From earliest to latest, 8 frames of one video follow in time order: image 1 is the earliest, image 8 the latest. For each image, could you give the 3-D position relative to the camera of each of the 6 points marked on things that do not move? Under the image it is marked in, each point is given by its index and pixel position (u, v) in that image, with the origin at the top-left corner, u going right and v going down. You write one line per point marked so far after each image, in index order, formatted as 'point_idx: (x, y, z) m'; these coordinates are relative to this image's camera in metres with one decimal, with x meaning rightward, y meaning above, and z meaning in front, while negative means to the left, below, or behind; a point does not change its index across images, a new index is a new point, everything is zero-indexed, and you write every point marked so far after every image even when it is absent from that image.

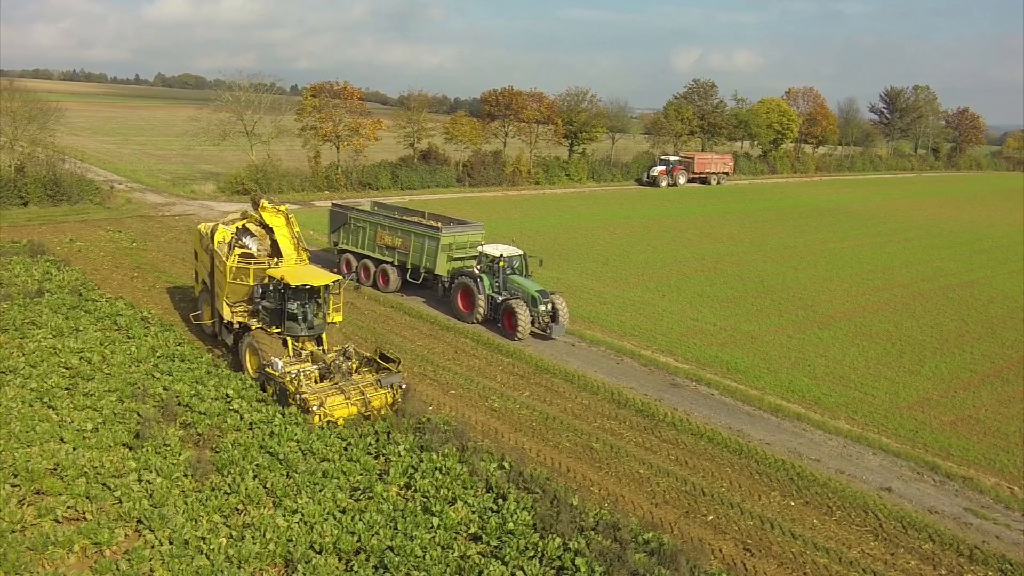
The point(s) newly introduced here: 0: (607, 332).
0: (+1.9, -0.9, +18.2) m
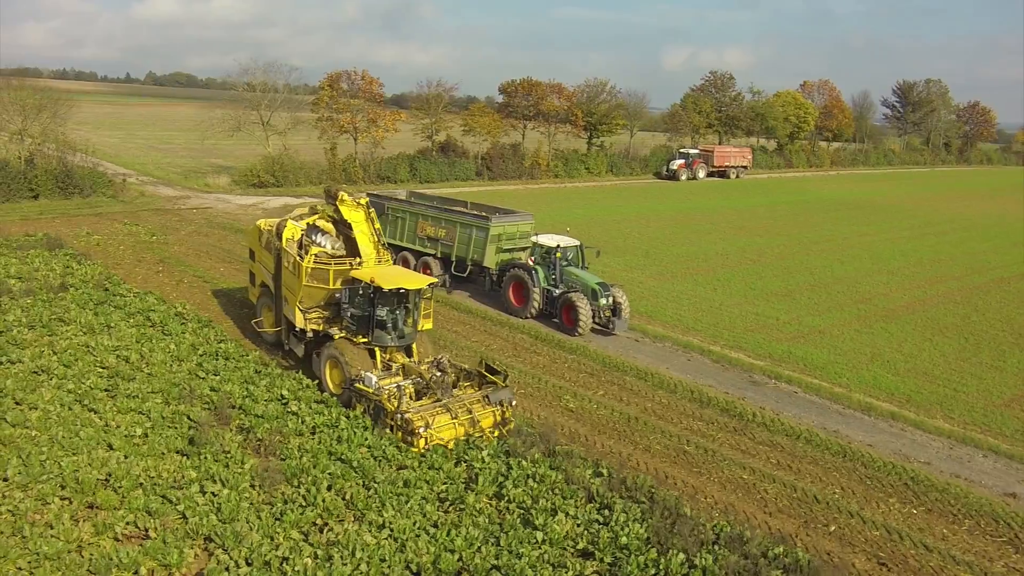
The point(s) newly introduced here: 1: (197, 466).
0: (+2.9, -0.7, +17.1) m
1: (-3.3, -1.9, +10.0) m
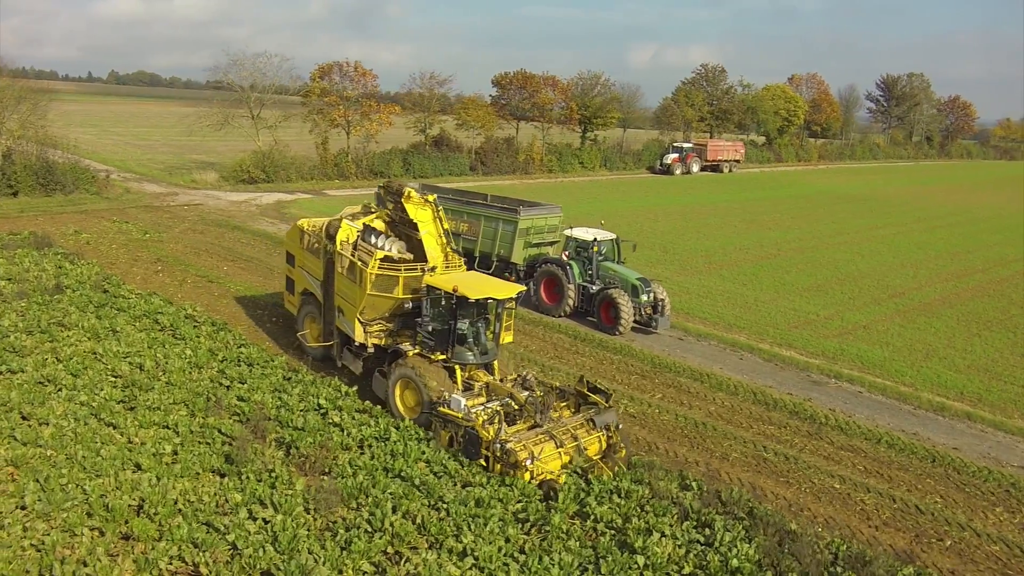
0: (+3.4, -0.6, +16.2) m
1: (-2.5, -1.9, +8.9) m
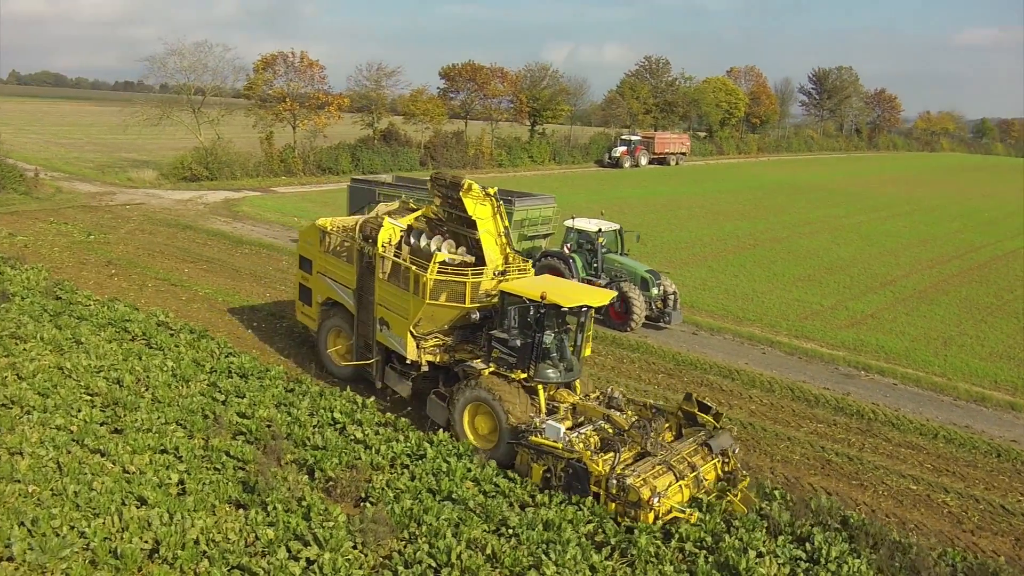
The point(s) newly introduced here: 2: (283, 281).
0: (+3.4, -0.5, +15.3) m
1: (-1.9, -1.9, +7.6) m
2: (-3.8, +0.1, +15.6) m
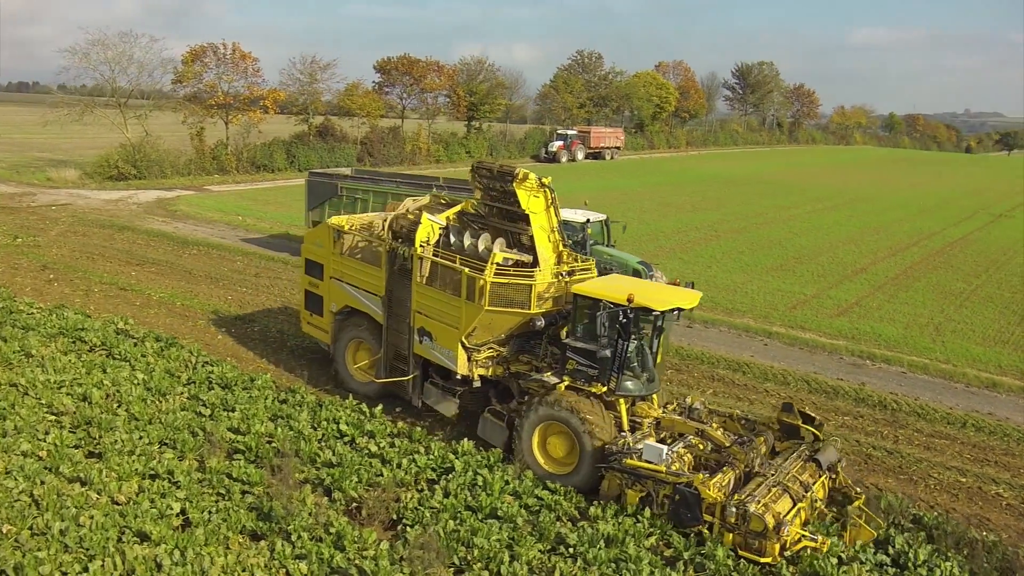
0: (+3.1, -0.3, +14.8) m
1: (-1.4, -1.9, +6.6) m
2: (-4.1, +0.1, +14.4) m
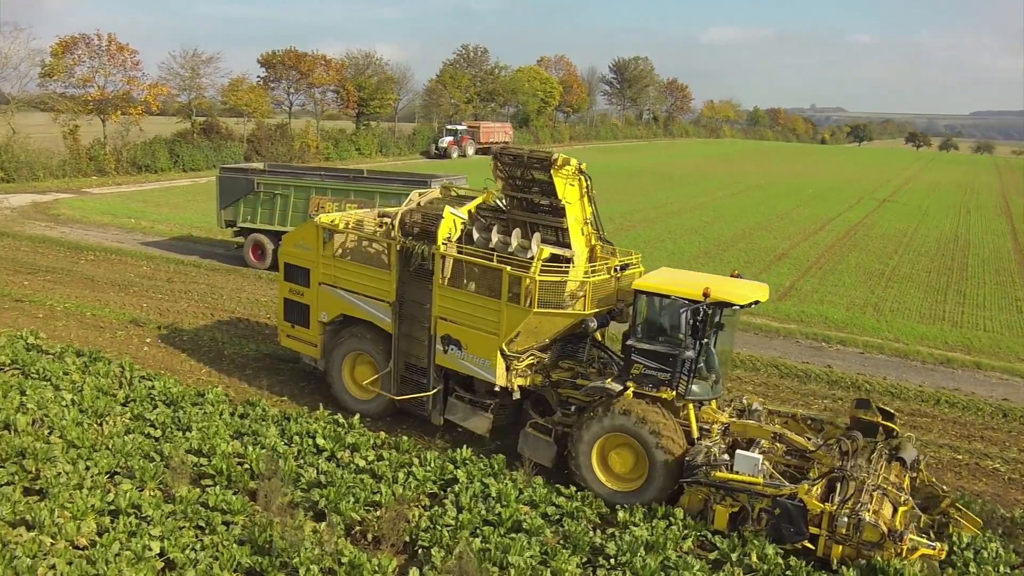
0: (+2.1, -0.2, +14.4) m
1: (-1.2, -1.8, +5.7) m
2: (-4.9, 0.0, +13.1) m
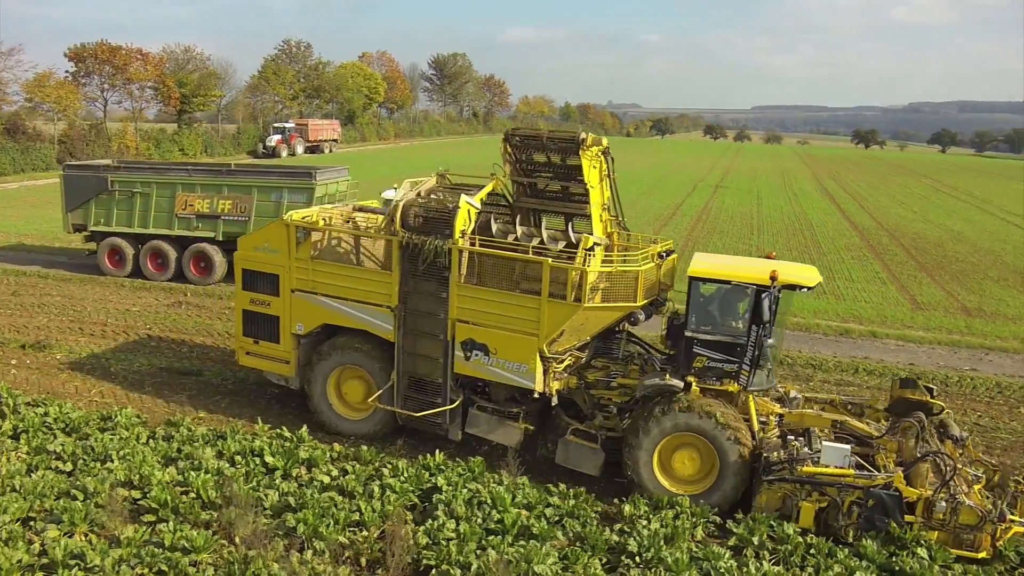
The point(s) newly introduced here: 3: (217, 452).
0: (+0.5, 0.0, +14.1) m
1: (-0.9, -1.8, +4.9) m
2: (-6.1, -0.2, +11.4) m
3: (-2.2, -1.2, +7.0) m
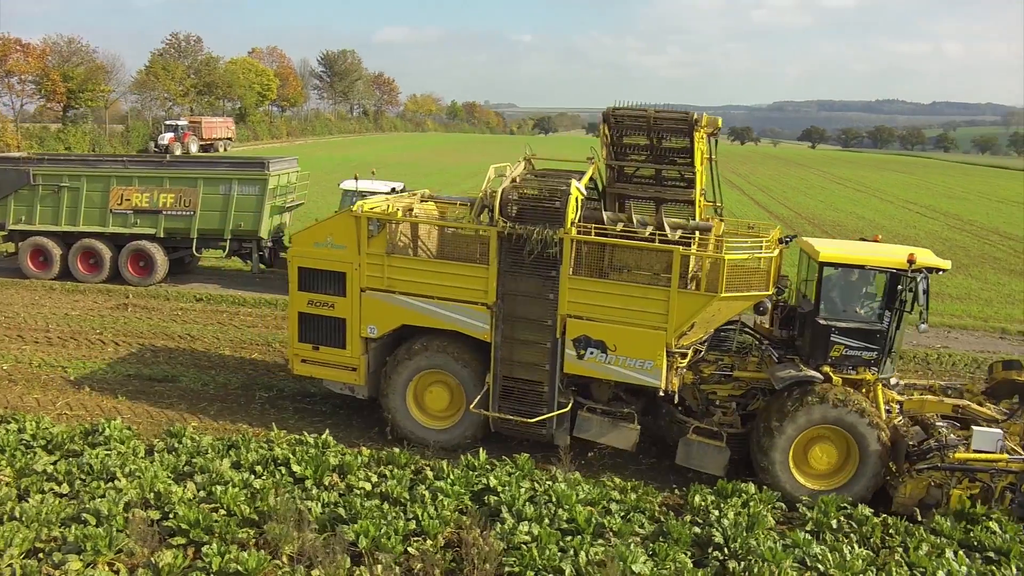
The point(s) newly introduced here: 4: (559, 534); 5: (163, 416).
0: (-0.1, +0.1, +13.7) m
1: (-0.3, -1.7, +4.3) m
2: (-6.3, -0.3, +10.2) m
3: (-1.9, -1.2, +6.3) m
4: (+0.3, -1.5, +5.6) m
5: (-2.8, -1.0, +7.3) m
